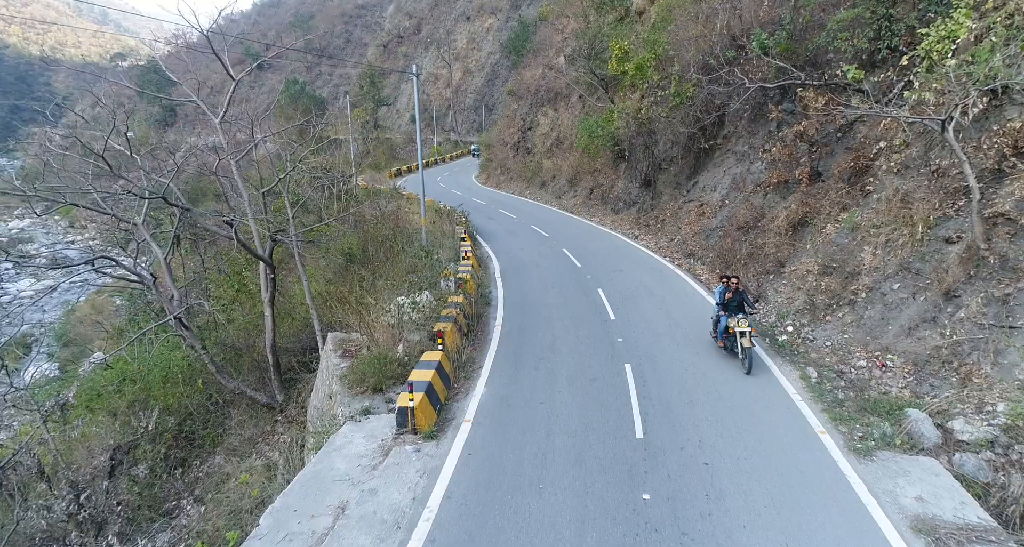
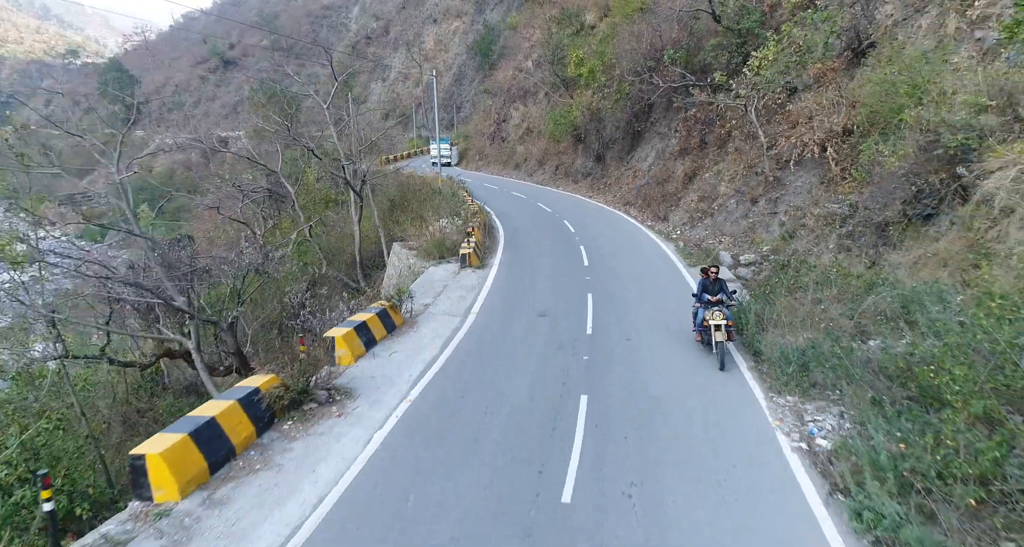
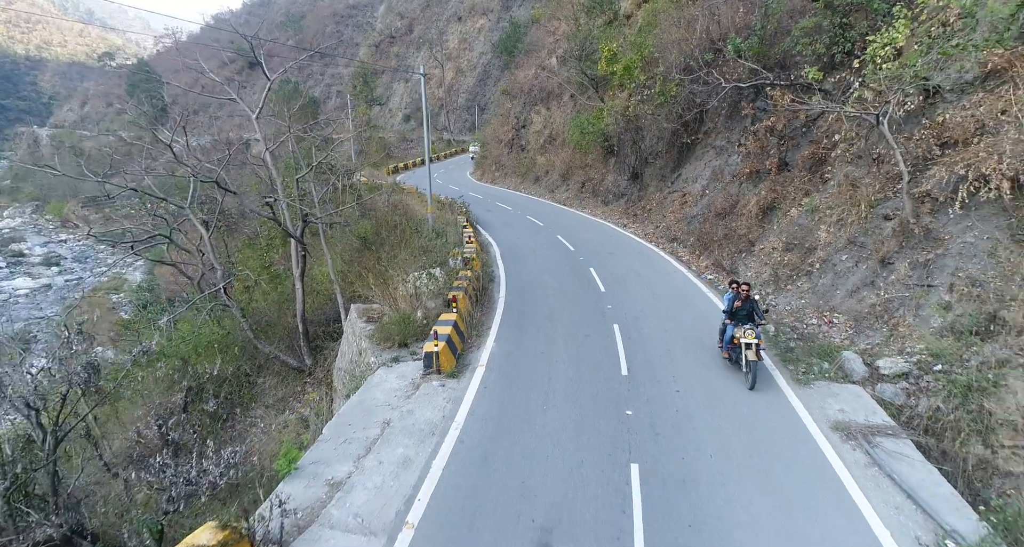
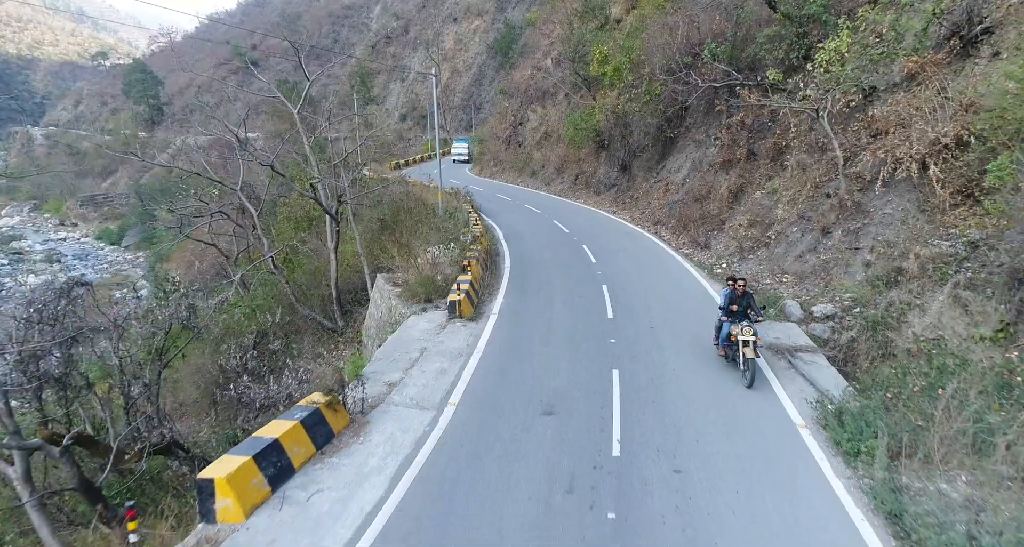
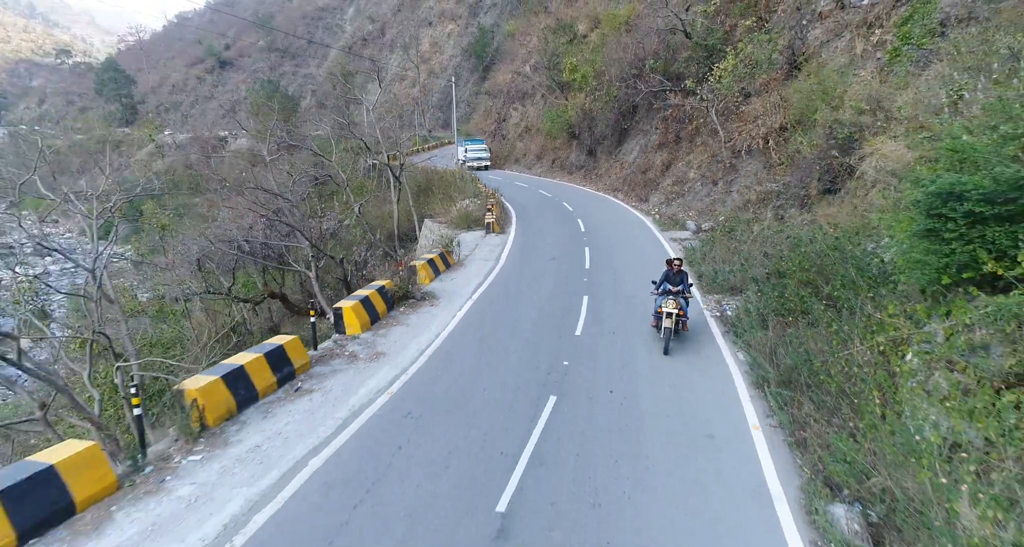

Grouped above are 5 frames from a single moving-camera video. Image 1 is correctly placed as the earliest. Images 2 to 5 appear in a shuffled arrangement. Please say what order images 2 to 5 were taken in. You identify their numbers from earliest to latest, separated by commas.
3, 4, 2, 5
